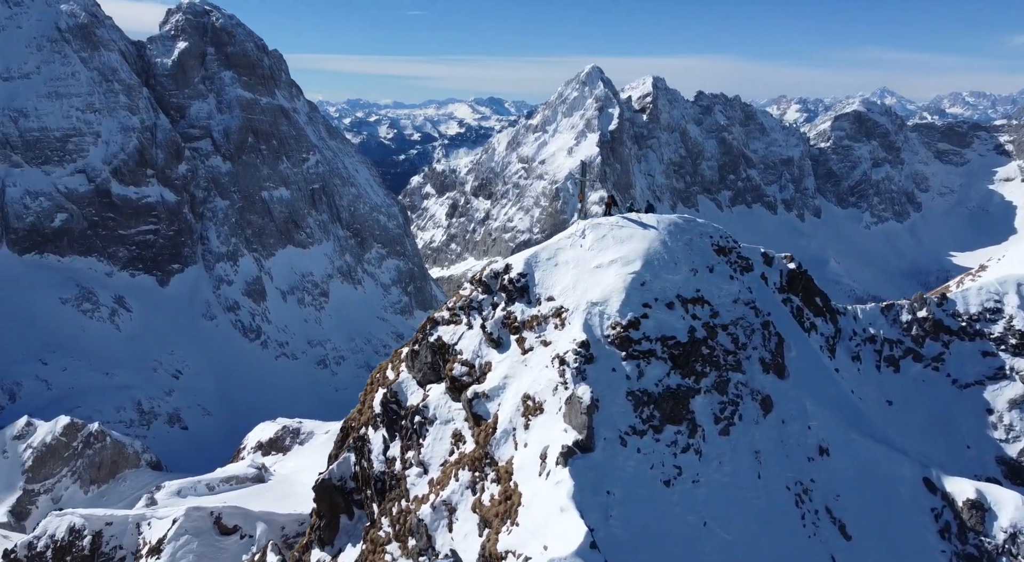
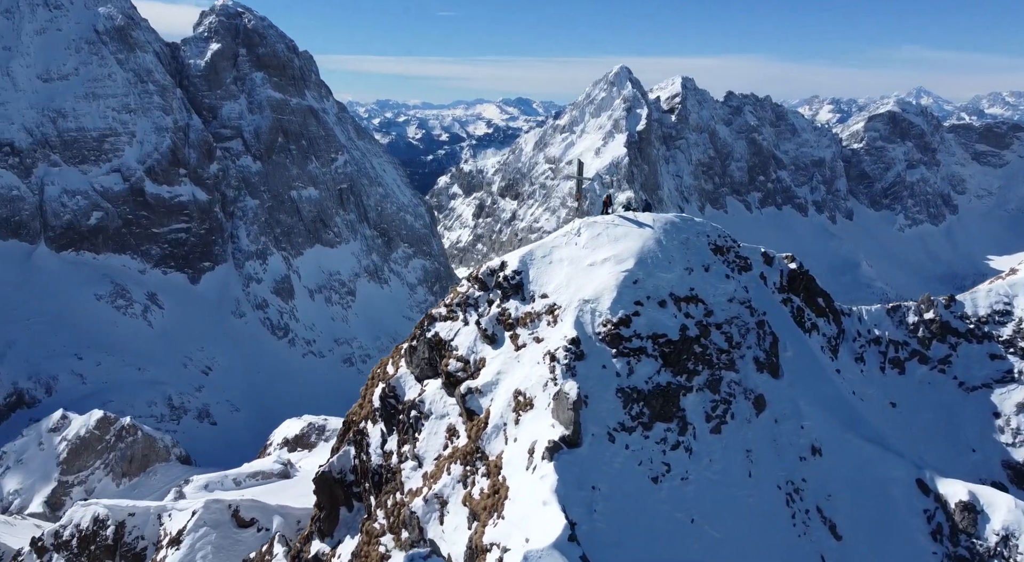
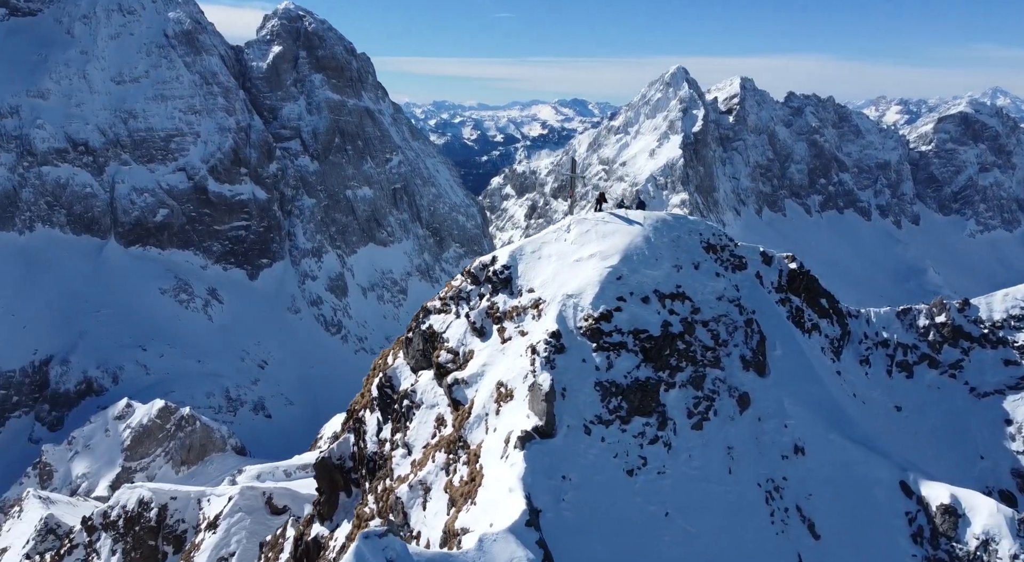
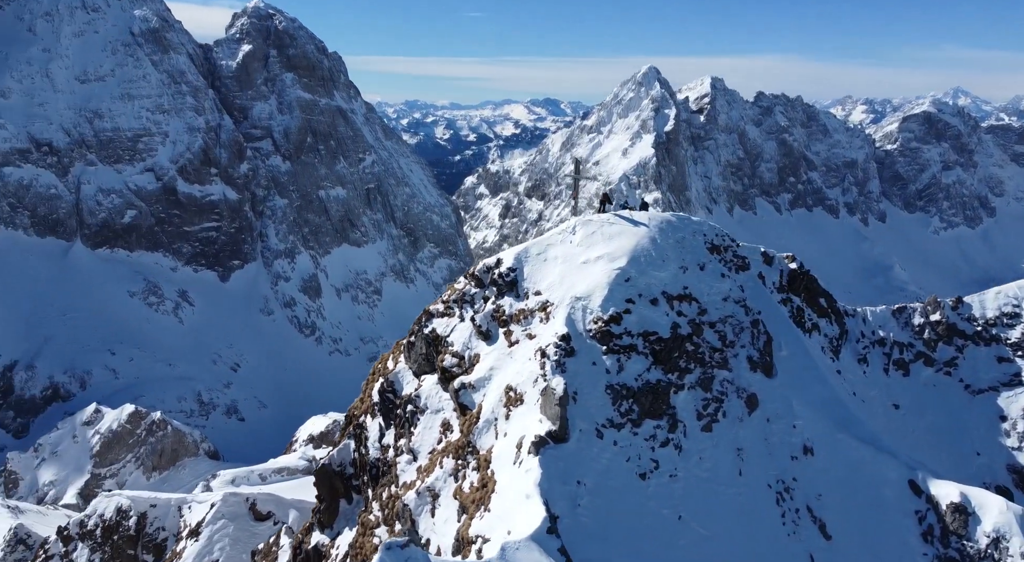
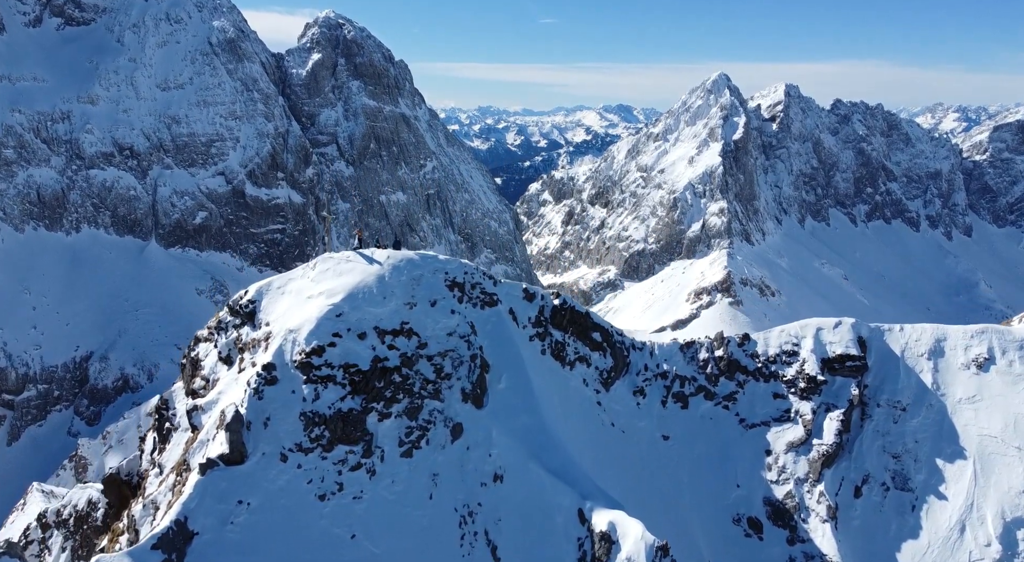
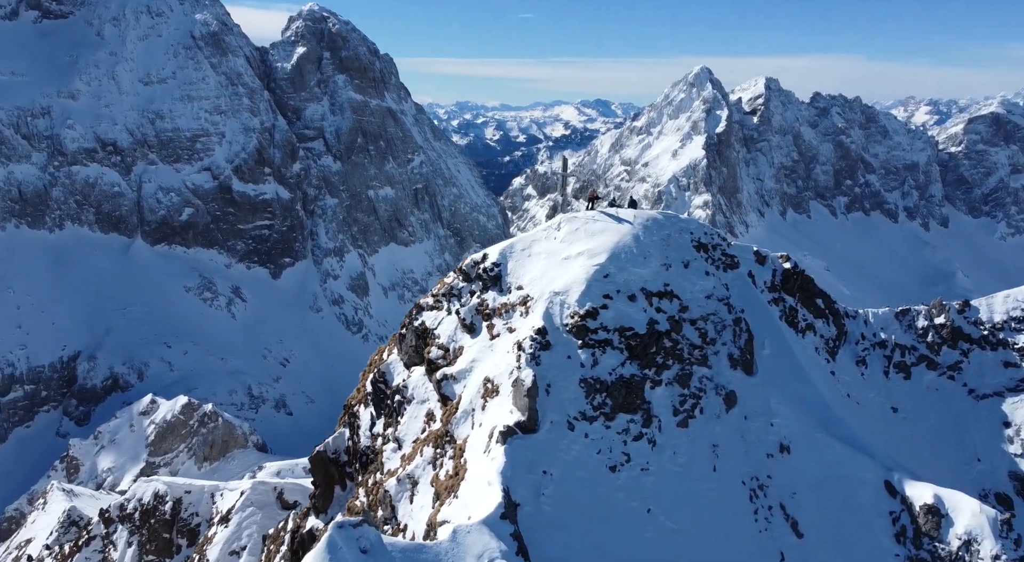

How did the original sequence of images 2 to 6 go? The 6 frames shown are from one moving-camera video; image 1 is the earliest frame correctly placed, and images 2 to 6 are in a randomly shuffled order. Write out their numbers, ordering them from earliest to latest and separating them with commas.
2, 4, 3, 6, 5
